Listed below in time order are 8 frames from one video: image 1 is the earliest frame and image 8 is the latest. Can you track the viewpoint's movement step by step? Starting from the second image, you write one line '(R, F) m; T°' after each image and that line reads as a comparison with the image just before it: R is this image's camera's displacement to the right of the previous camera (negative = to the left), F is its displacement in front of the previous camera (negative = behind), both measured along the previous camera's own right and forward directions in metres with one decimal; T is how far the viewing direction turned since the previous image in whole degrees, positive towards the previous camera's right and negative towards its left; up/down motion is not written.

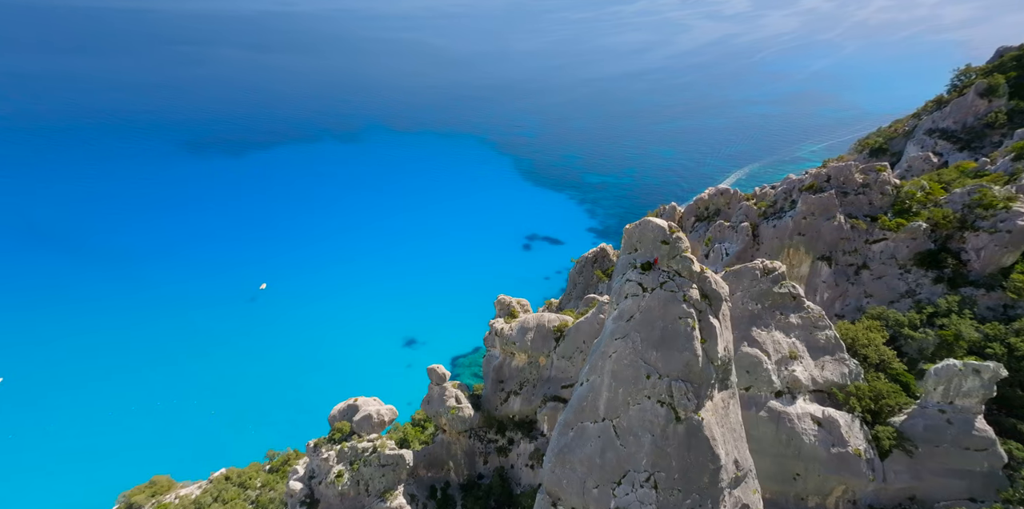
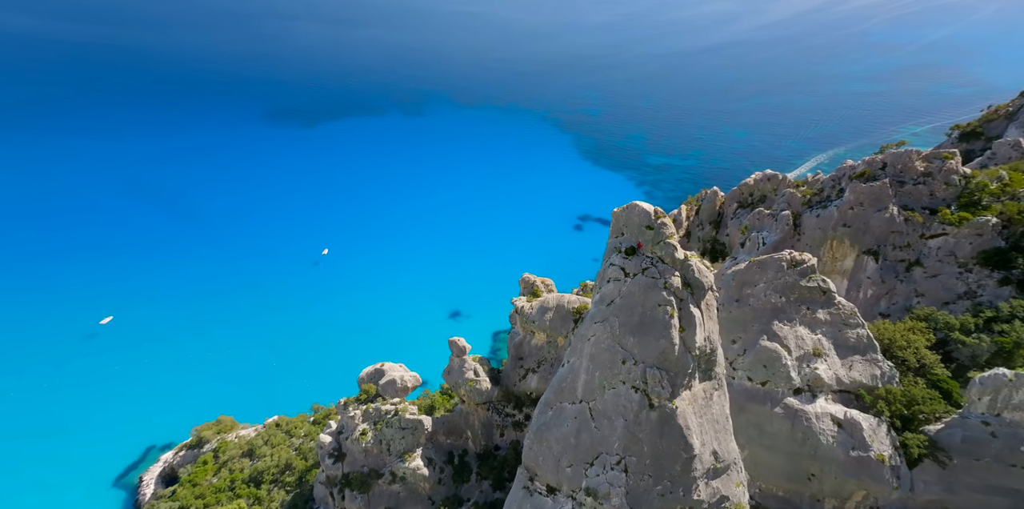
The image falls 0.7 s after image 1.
(+2.6, -0.5) m; -7°
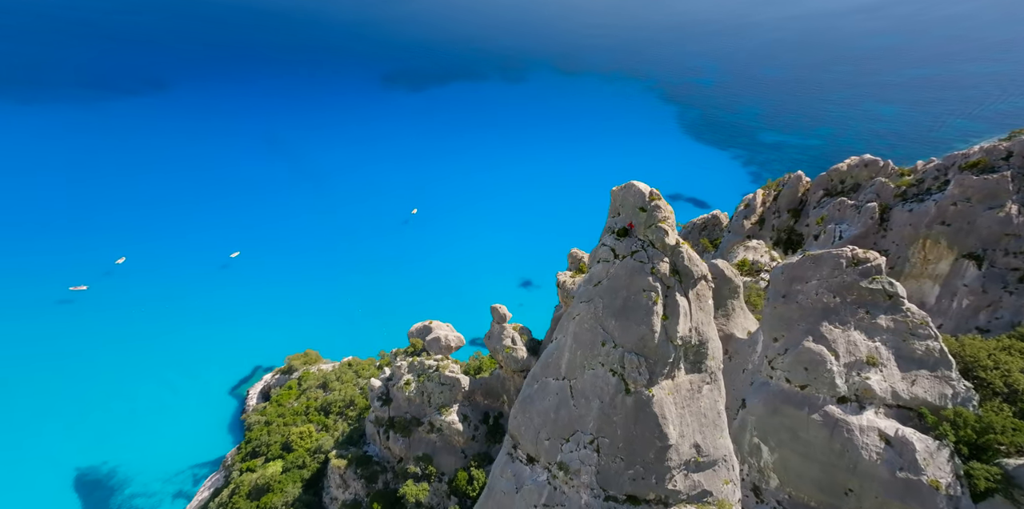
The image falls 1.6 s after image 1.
(+3.7, 0.0) m; -11°
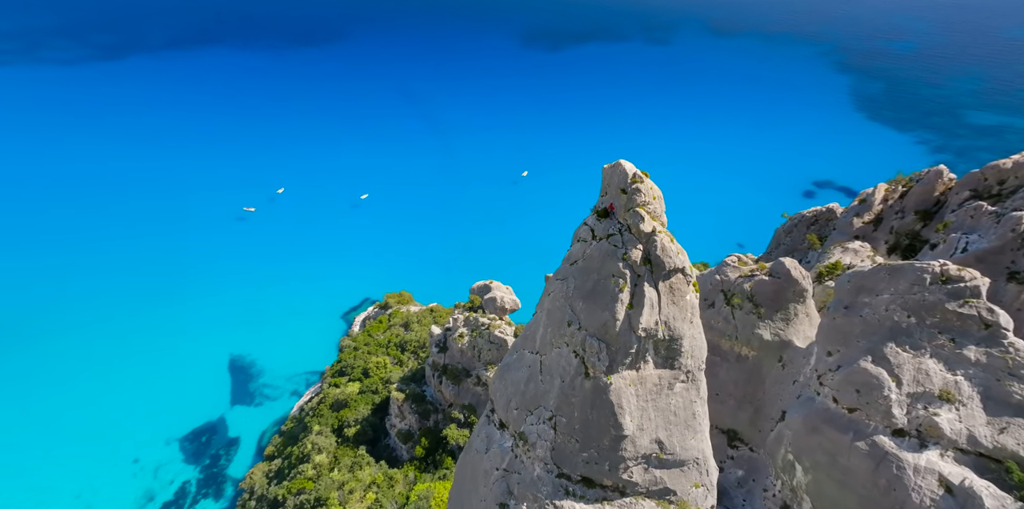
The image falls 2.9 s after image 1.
(+4.9, +0.5) m; -14°
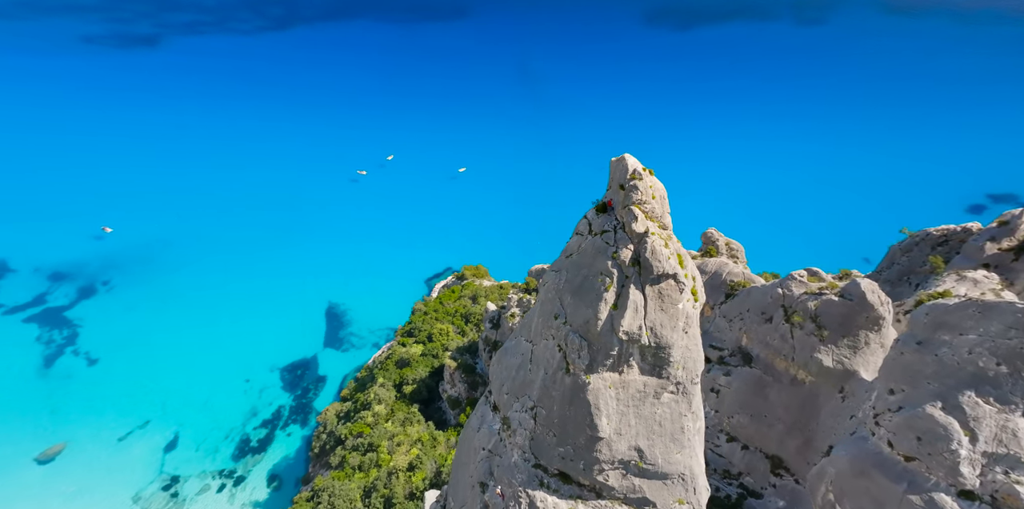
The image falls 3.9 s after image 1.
(+3.5, +0.4) m; -11°
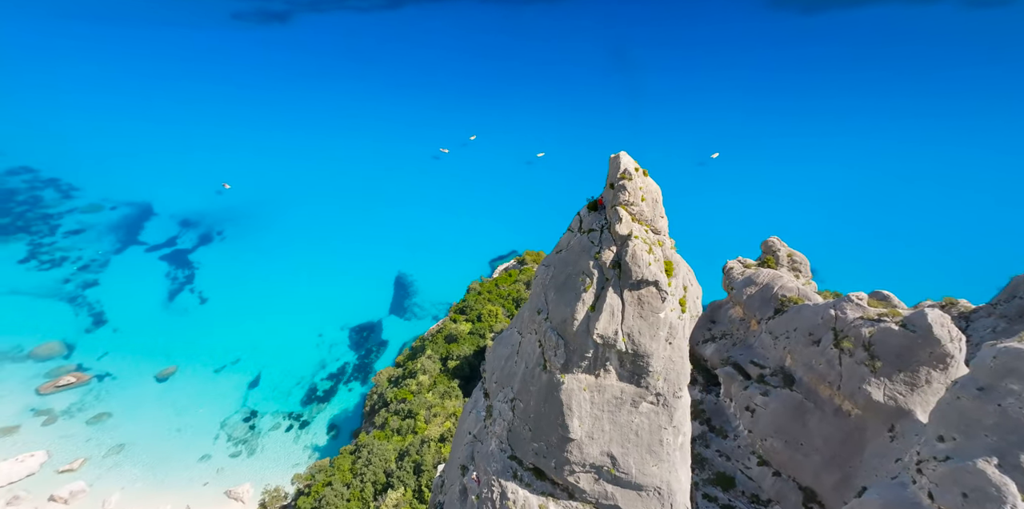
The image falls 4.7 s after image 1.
(+3.1, +0.2) m; -10°
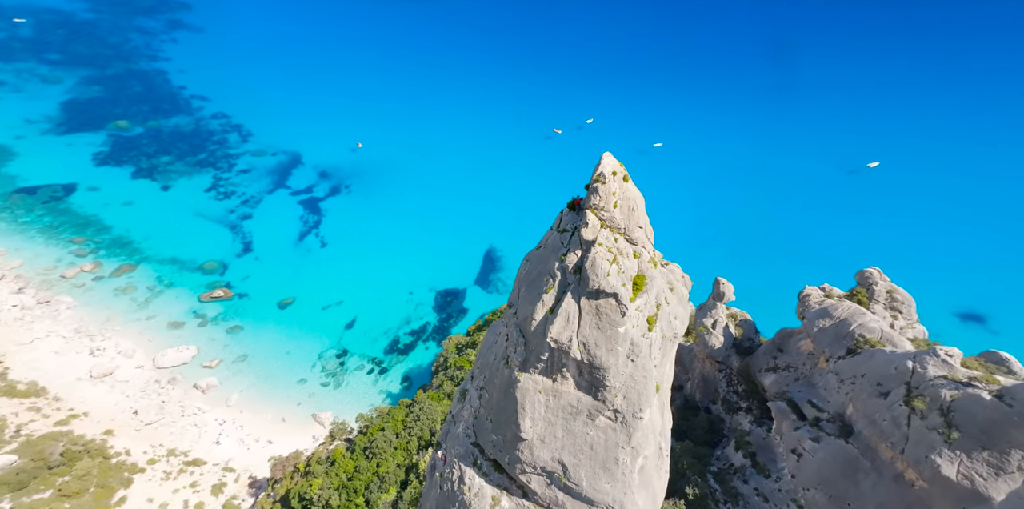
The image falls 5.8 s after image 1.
(+4.5, +0.6) m; -14°
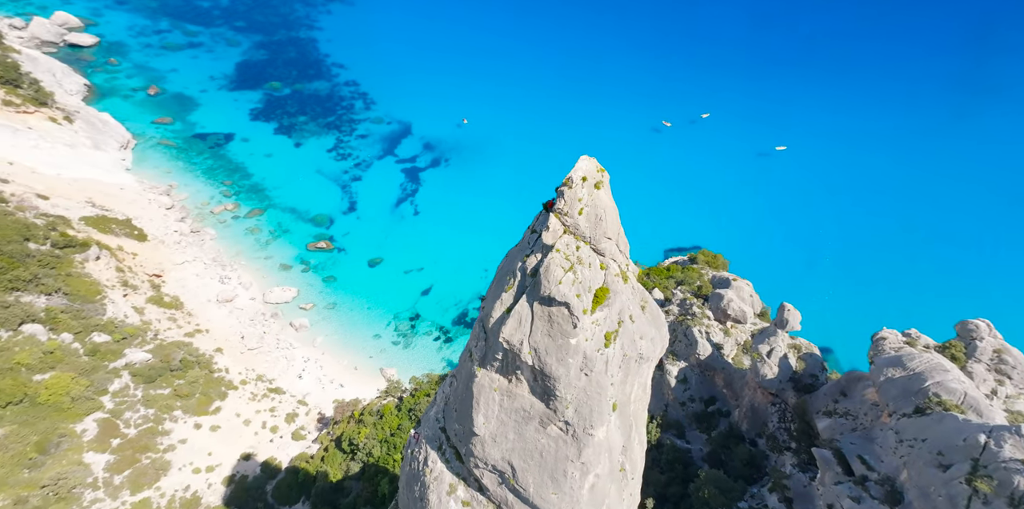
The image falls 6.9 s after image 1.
(+3.8, +0.8) m; -13°
